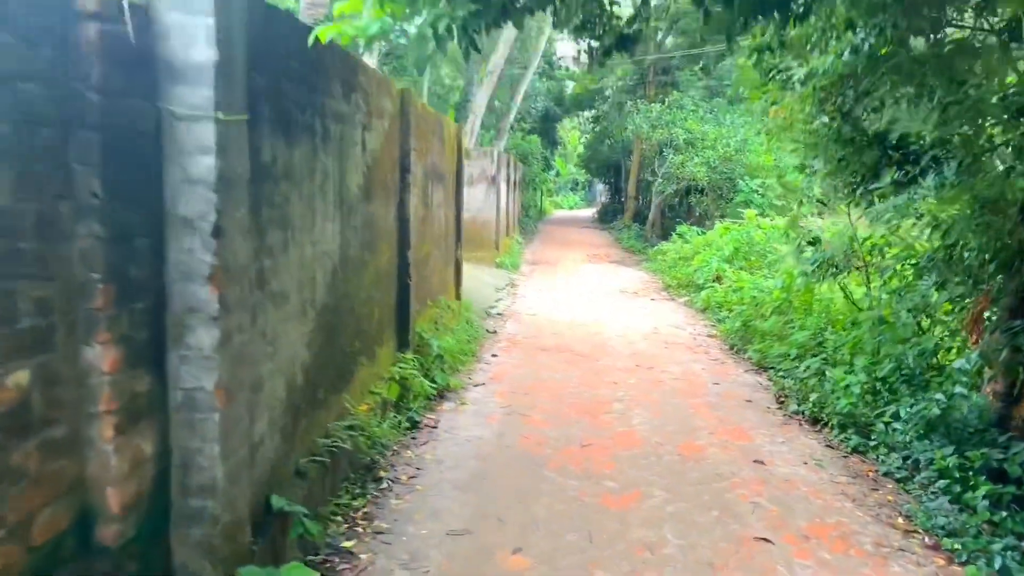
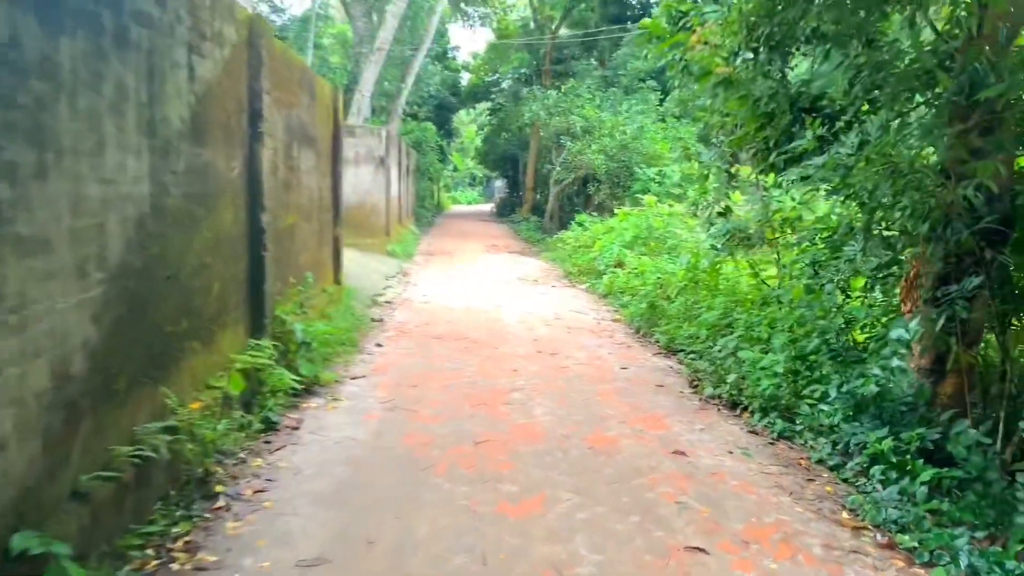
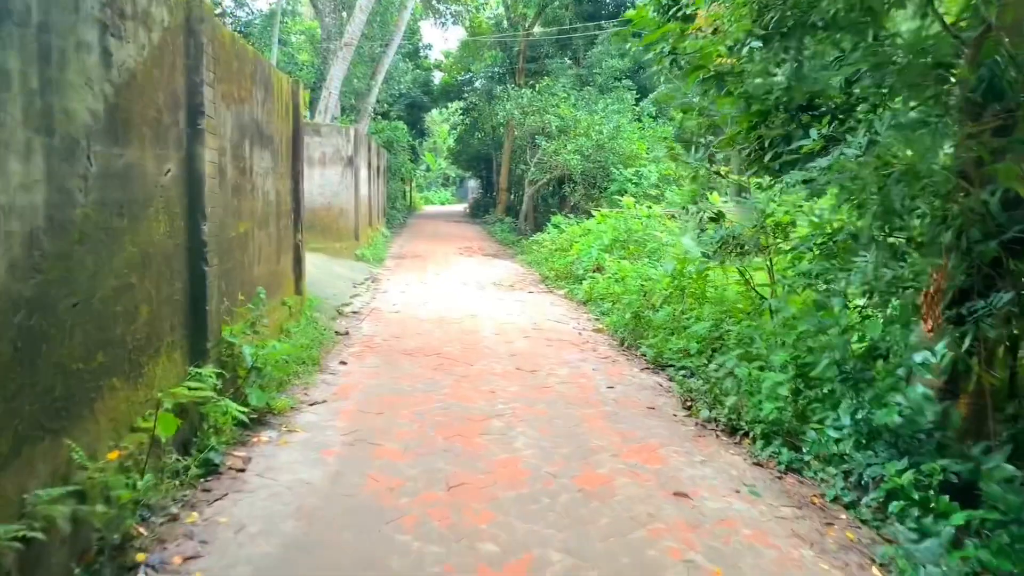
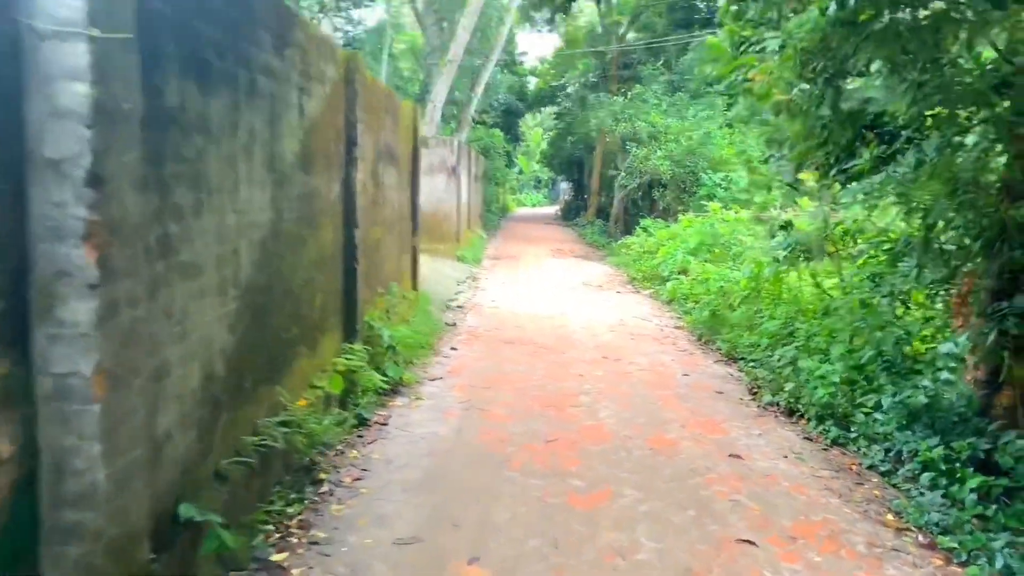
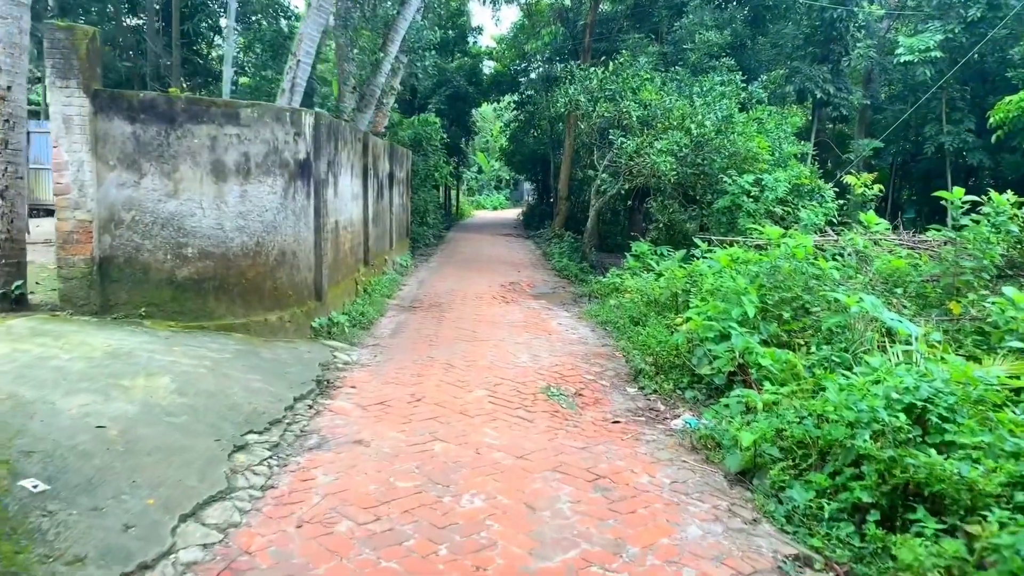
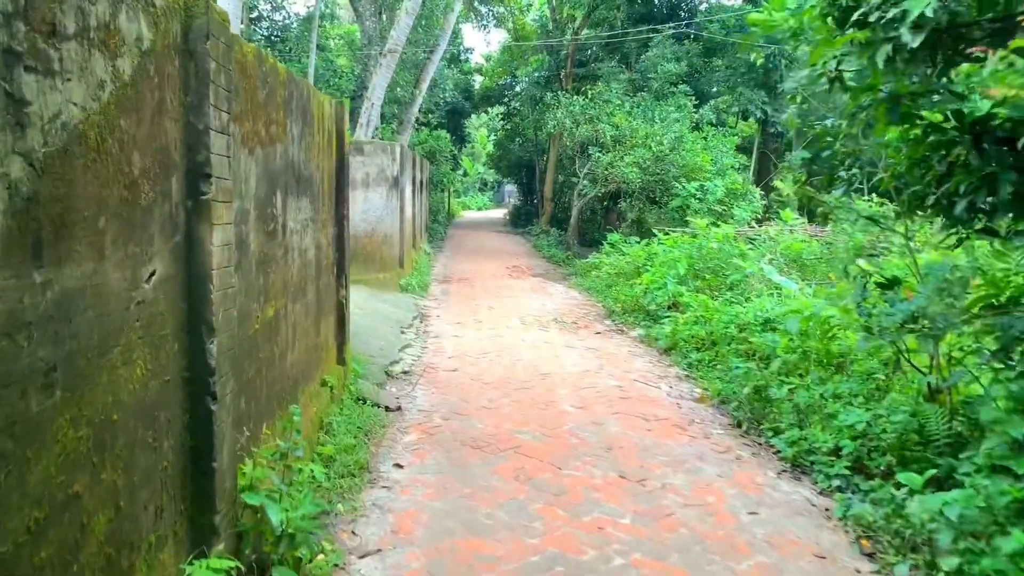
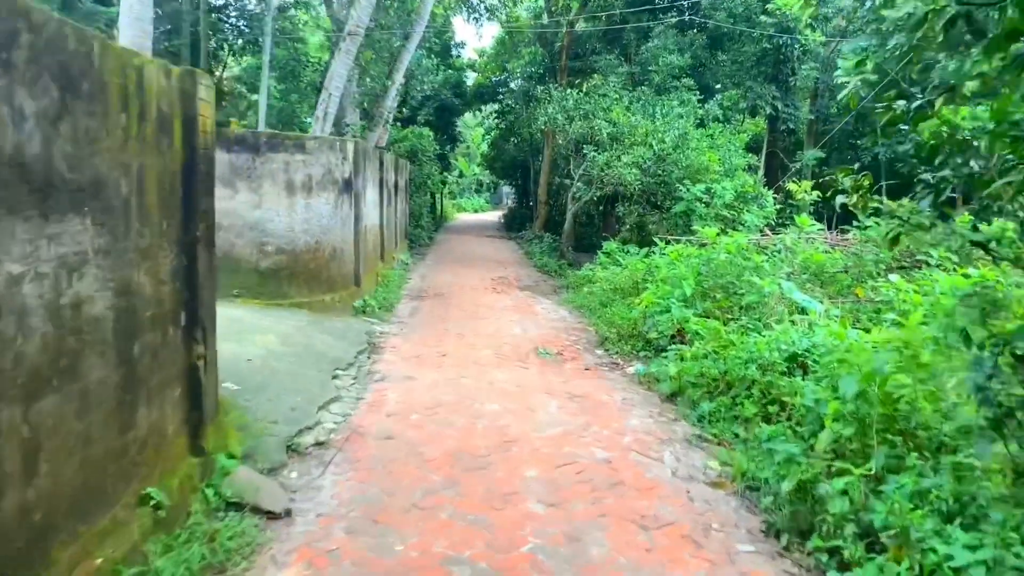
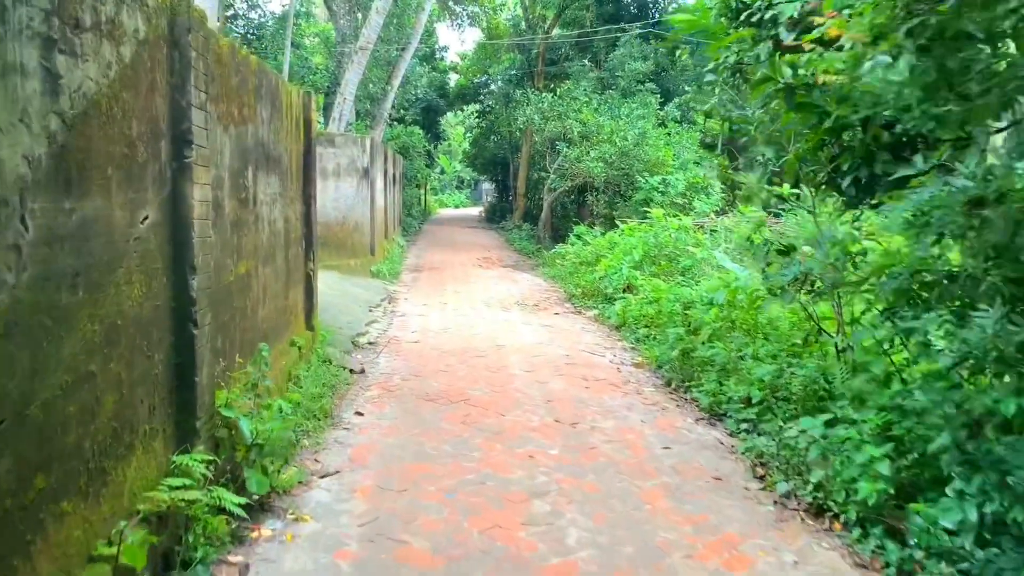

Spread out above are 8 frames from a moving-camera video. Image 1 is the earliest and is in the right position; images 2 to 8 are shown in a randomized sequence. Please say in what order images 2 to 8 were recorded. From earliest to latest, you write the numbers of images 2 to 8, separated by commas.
4, 2, 3, 8, 6, 7, 5
